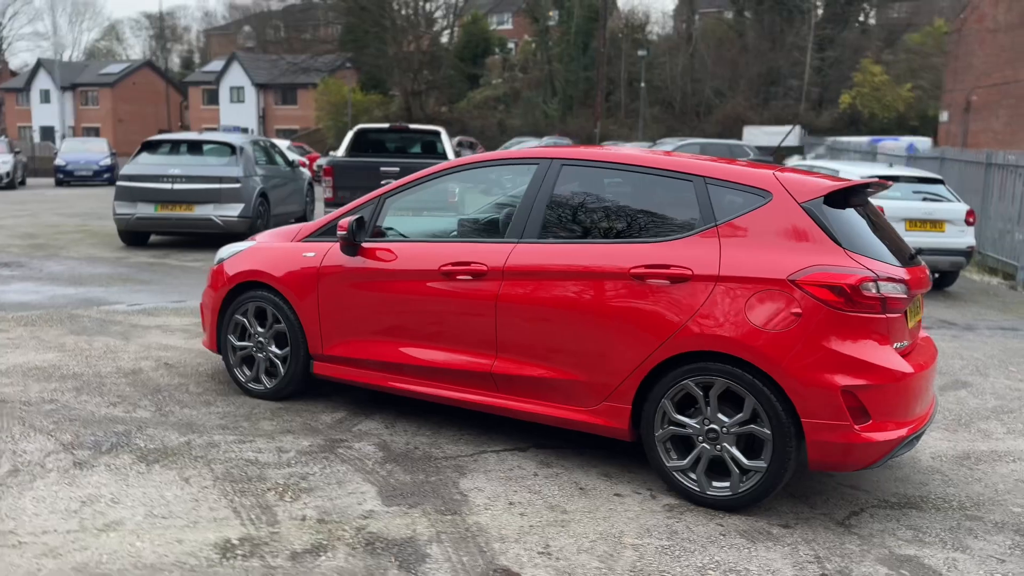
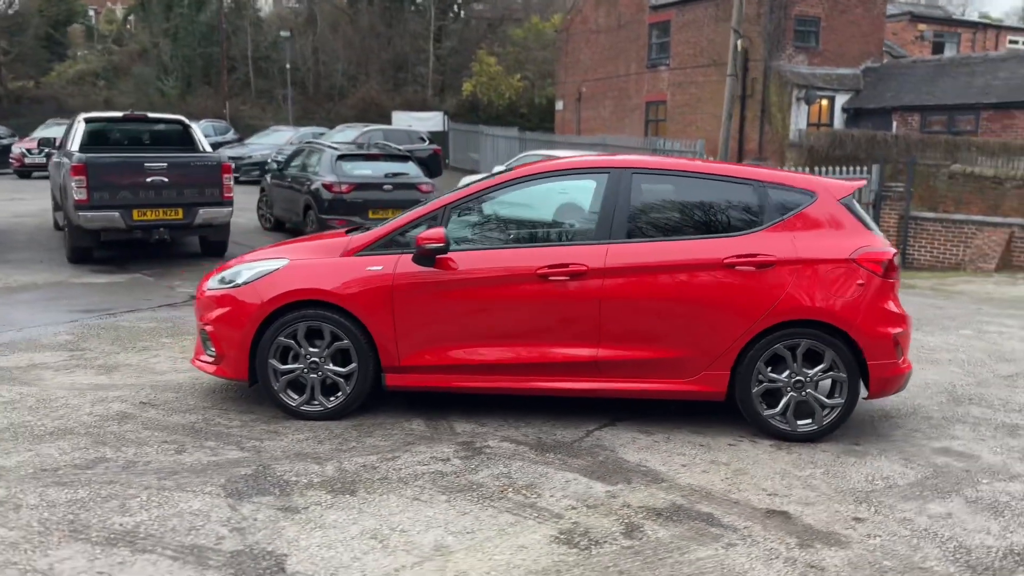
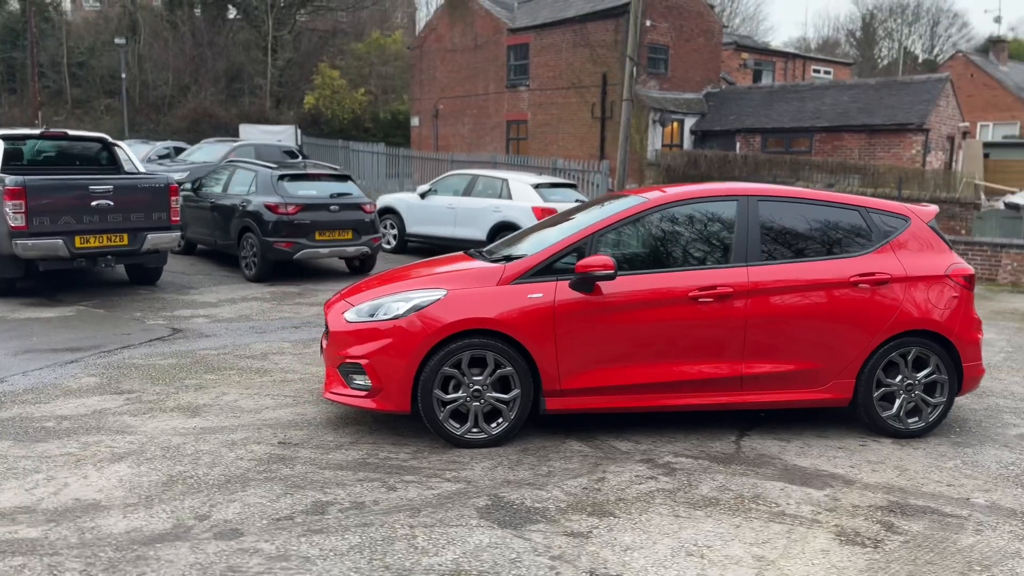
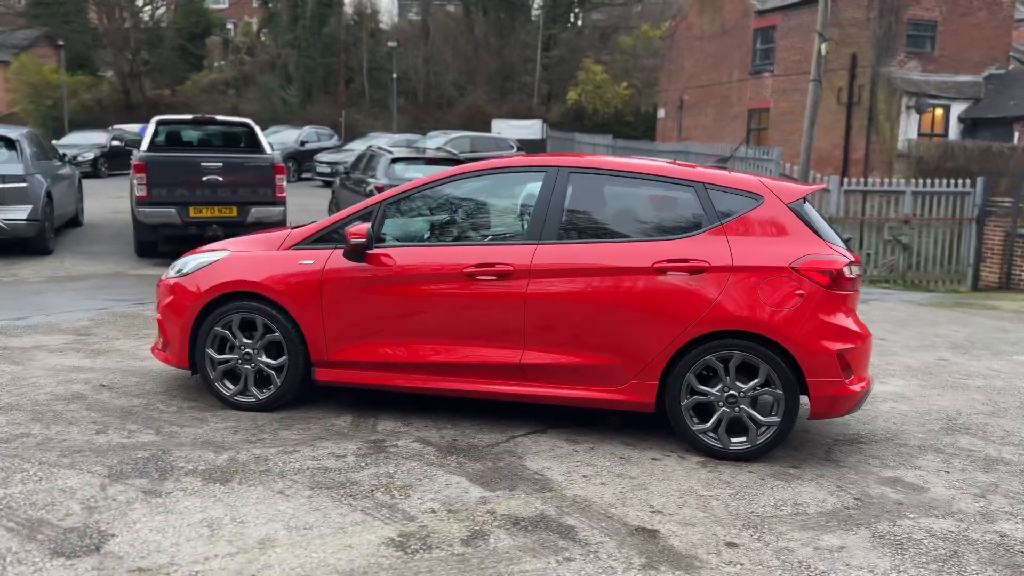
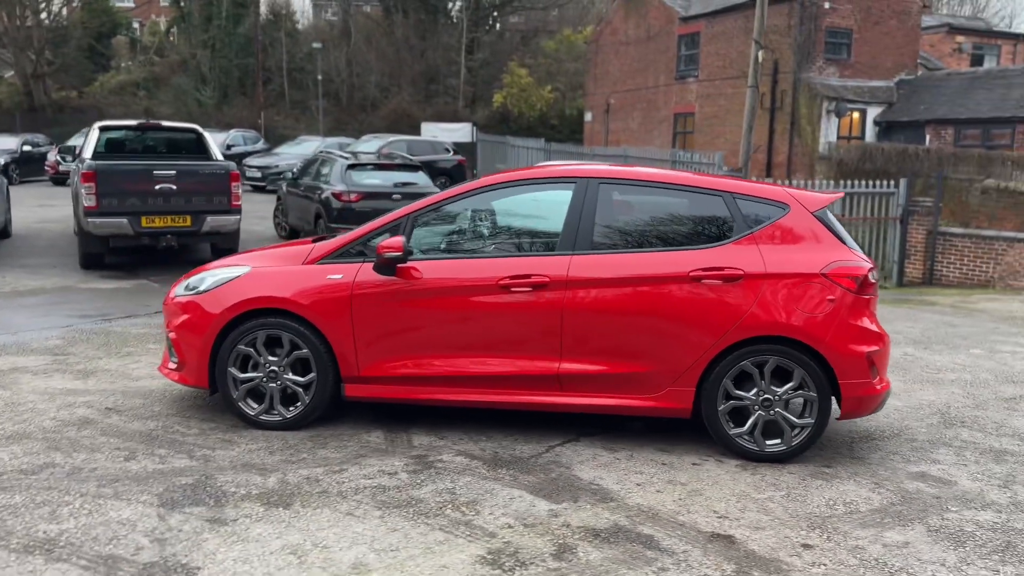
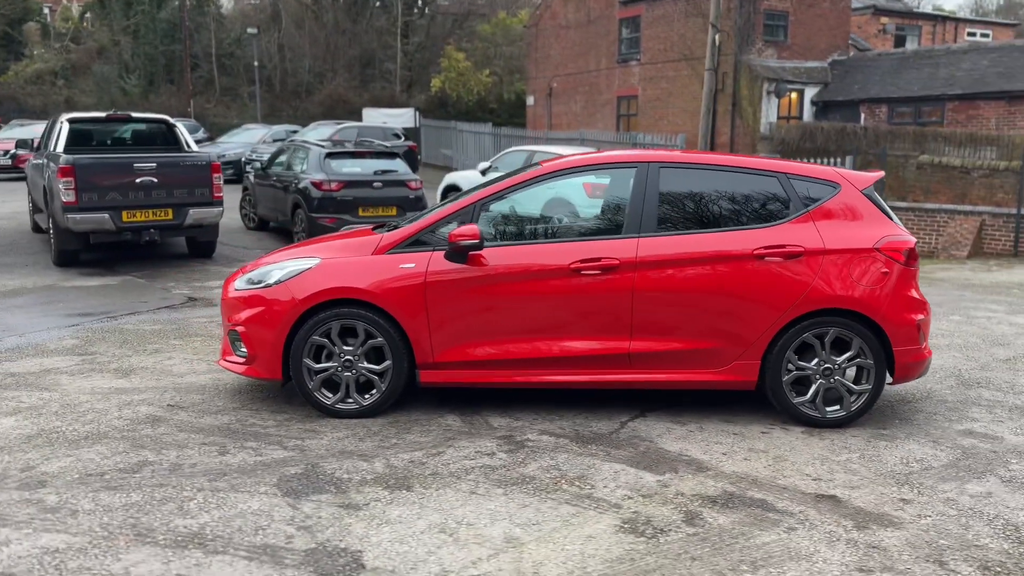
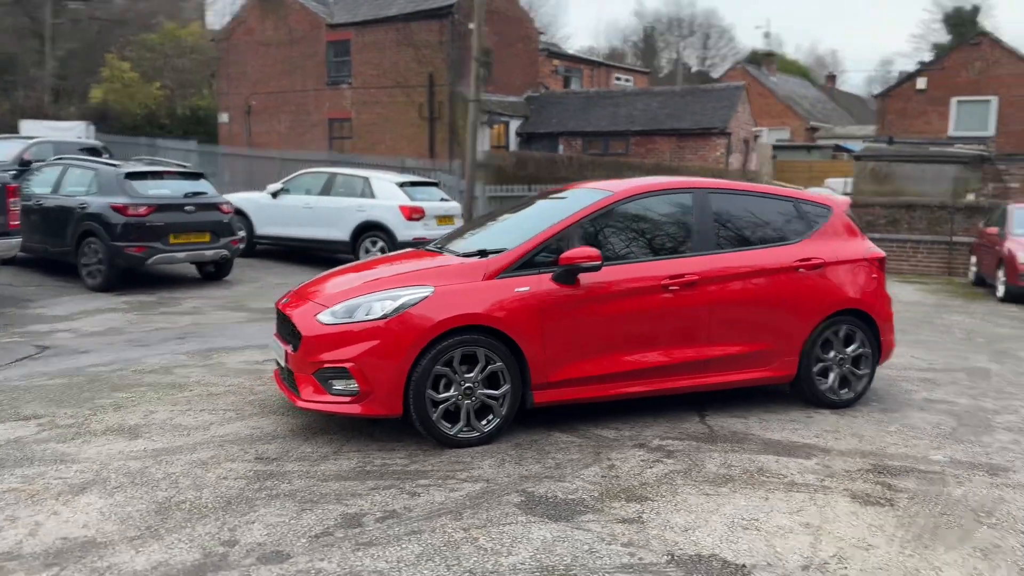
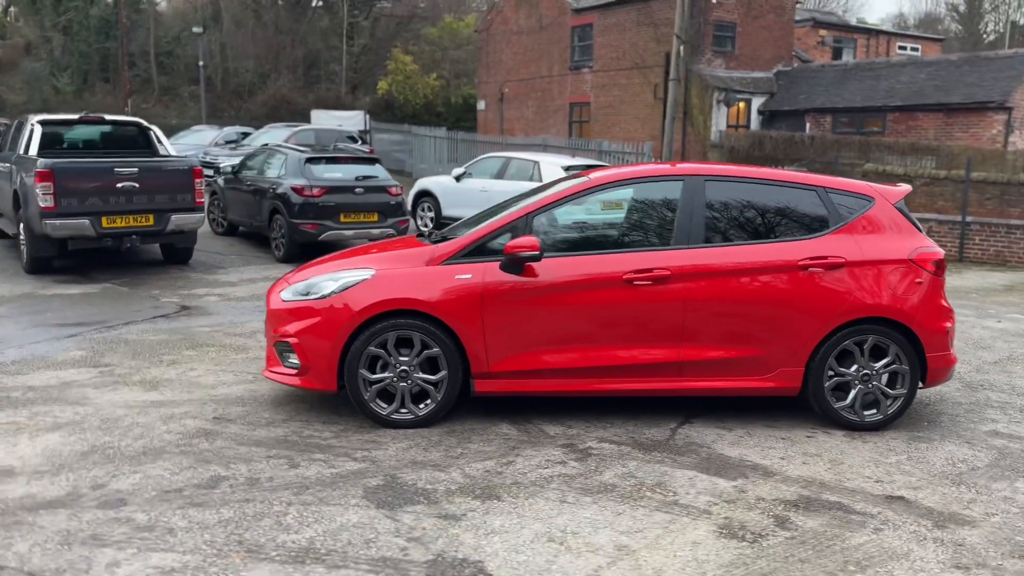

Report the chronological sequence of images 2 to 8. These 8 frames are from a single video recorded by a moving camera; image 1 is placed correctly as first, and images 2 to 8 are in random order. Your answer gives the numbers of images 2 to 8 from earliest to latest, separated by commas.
4, 5, 2, 6, 8, 3, 7
